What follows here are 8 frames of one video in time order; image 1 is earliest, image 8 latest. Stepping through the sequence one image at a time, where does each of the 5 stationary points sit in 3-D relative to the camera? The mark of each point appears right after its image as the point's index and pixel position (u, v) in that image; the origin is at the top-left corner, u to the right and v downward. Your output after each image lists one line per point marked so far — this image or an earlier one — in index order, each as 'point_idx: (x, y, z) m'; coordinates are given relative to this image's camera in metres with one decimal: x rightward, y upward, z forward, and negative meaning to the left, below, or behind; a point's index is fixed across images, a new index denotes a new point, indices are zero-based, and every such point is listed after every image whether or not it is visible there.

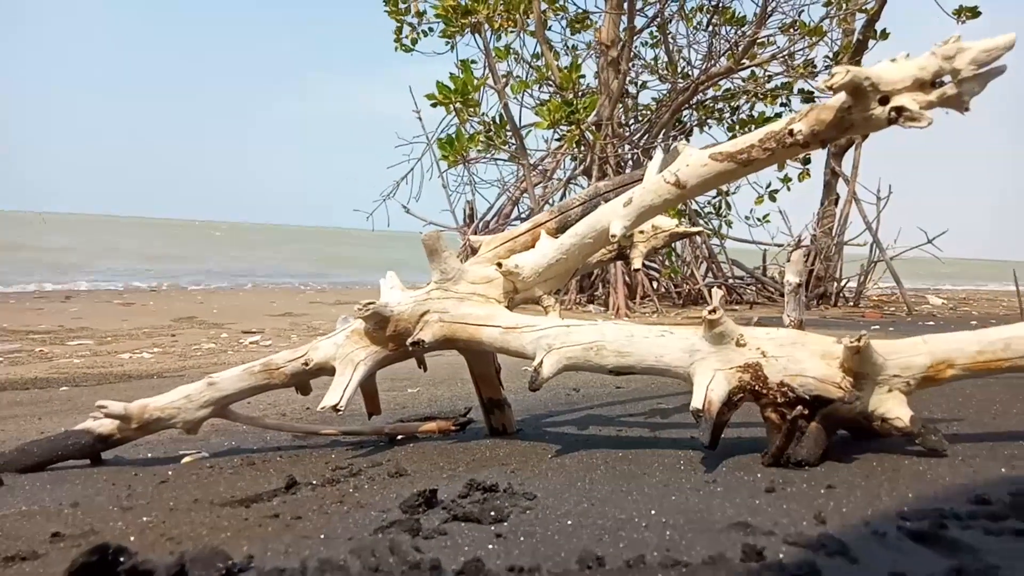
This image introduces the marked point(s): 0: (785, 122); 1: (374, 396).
0: (+0.9, +0.6, +2.6) m
1: (-0.7, -0.6, +4.0) m
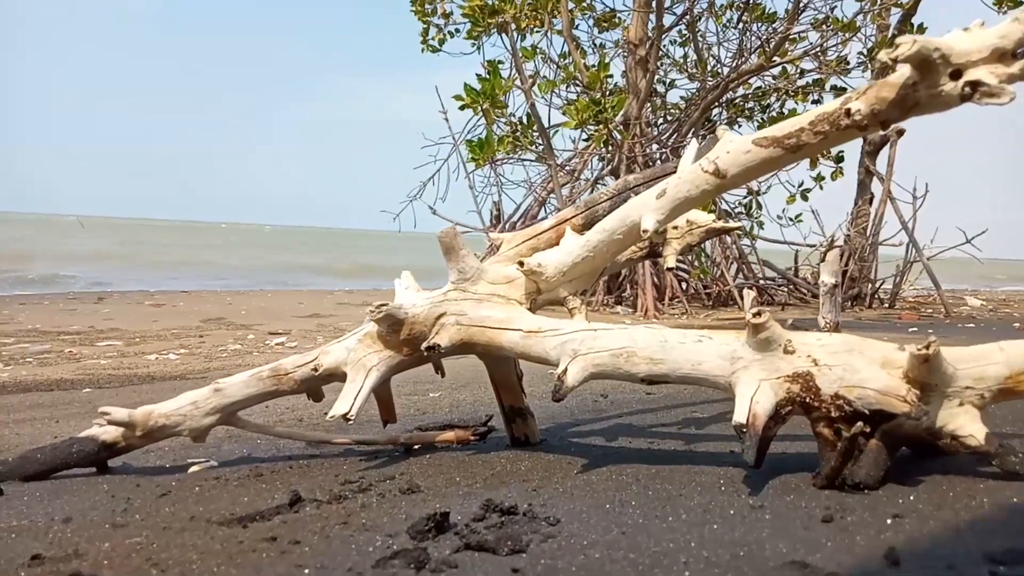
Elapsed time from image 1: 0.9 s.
0: (+1.0, +0.6, +2.3) m
1: (-0.6, -0.6, +3.7) m
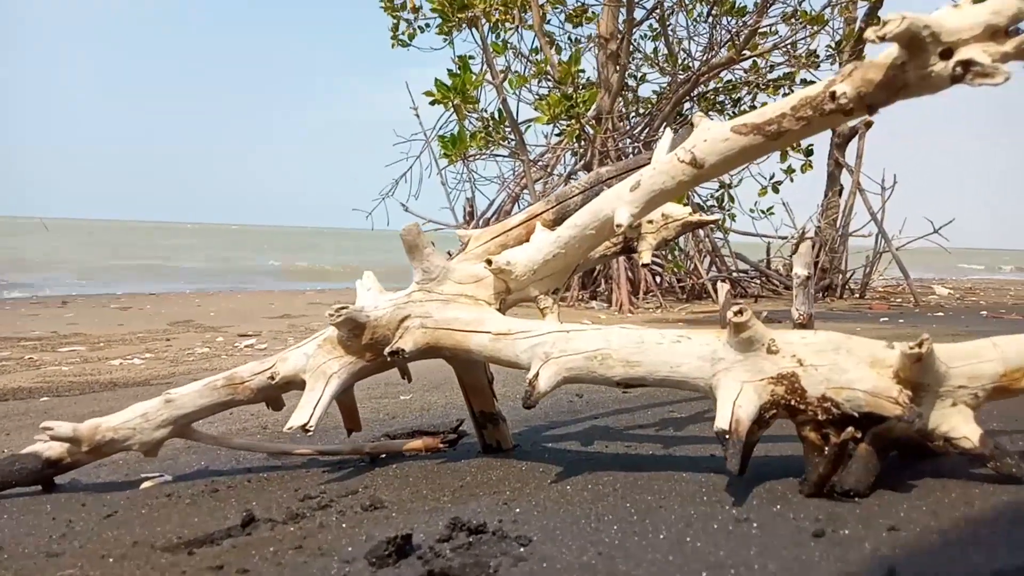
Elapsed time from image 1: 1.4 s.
0: (+0.9, +0.6, +2.1) m
1: (-0.7, -0.6, +3.6) m
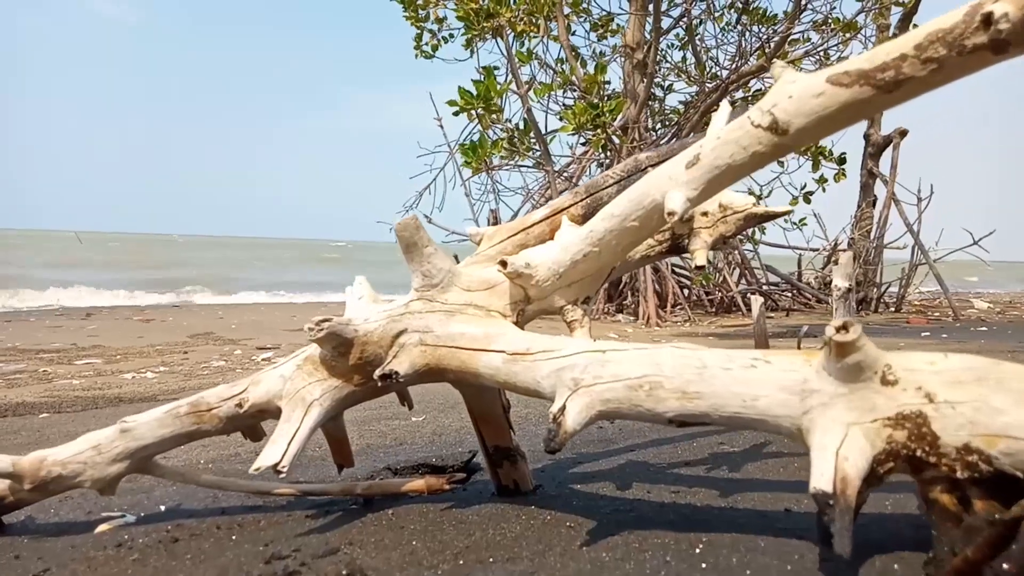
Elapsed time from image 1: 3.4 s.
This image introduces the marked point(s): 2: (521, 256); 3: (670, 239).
0: (+0.9, +0.6, +1.5) m
1: (-0.7, -0.6, +3.0) m
2: (0.0, +0.1, +2.4) m
3: (+0.5, +0.2, +2.5) m
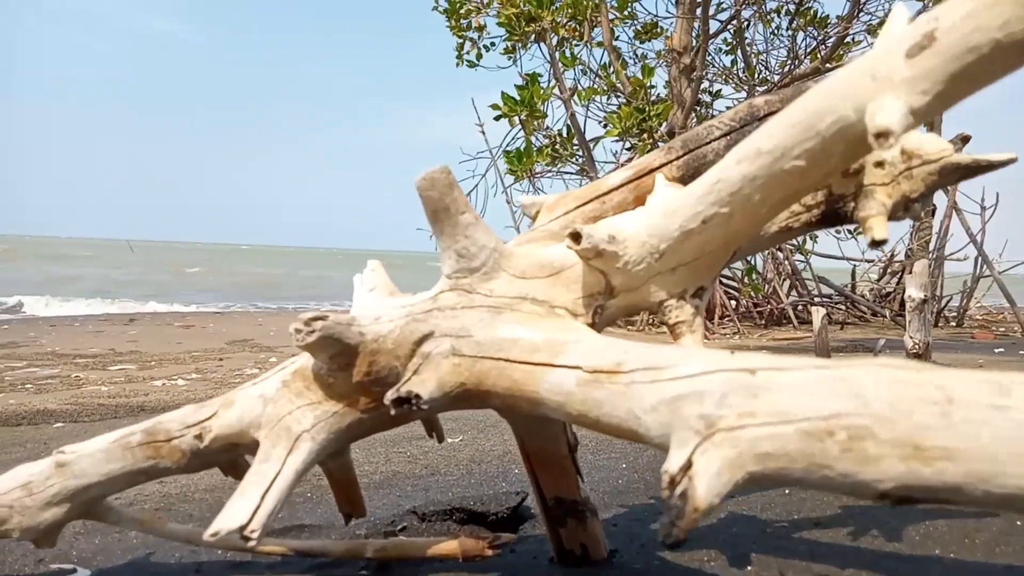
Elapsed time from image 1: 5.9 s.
0: (+1.0, +0.6, +0.7) m
1: (-0.5, -0.6, +2.2) m
2: (+0.2, +0.1, +1.6) m
3: (+0.7, +0.2, +1.7) m
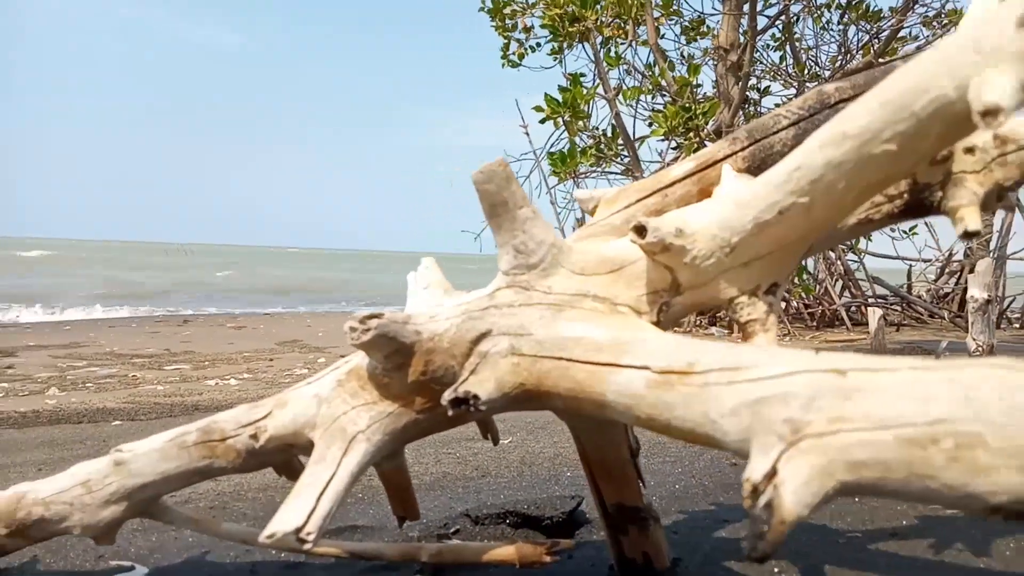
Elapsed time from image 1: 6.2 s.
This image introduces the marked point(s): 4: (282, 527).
0: (+1.1, +0.6, +0.6) m
1: (-0.3, -0.6, +2.2) m
2: (+0.3, +0.1, +1.6) m
3: (+0.8, +0.2, +1.6) m
4: (-0.5, -0.5, +1.6) m
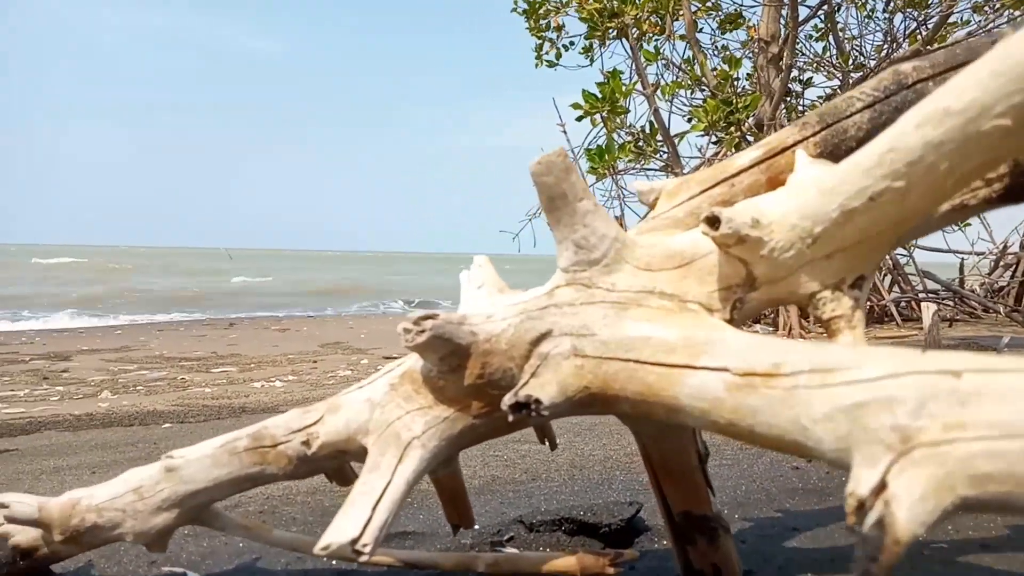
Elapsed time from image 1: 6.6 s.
0: (+1.2, +0.6, +0.5) m
1: (-0.1, -0.6, +2.1) m
2: (+0.4, +0.1, +1.4) m
3: (+0.9, +0.2, +1.5) m
4: (-0.4, -0.5, +1.5) m
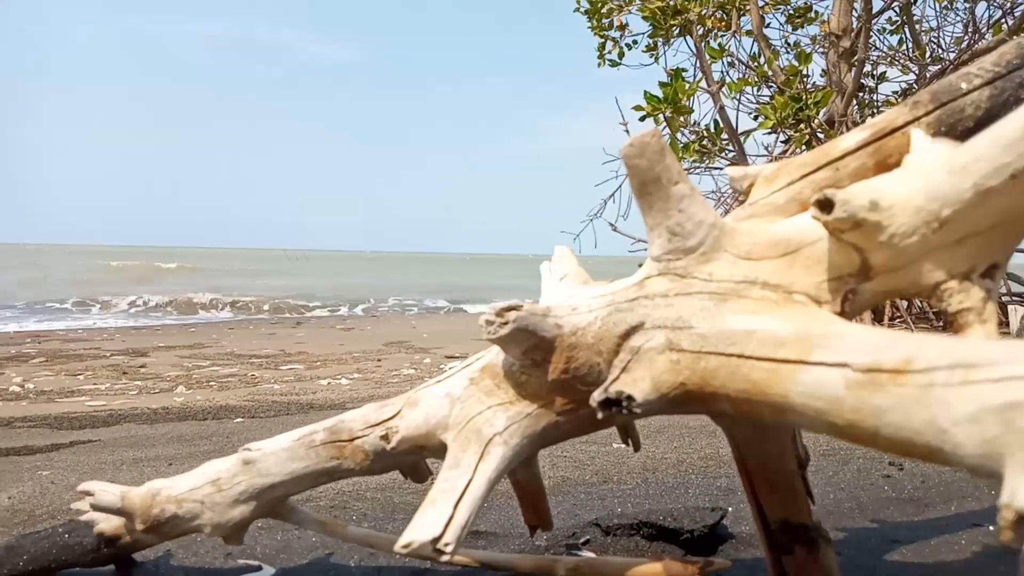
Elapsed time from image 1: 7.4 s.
0: (+1.2, +0.6, +0.3) m
1: (+0.1, -0.5, +2.0) m
2: (+0.6, +0.2, +1.3) m
3: (+1.1, +0.2, +1.3) m
4: (-0.2, -0.5, +1.5) m
